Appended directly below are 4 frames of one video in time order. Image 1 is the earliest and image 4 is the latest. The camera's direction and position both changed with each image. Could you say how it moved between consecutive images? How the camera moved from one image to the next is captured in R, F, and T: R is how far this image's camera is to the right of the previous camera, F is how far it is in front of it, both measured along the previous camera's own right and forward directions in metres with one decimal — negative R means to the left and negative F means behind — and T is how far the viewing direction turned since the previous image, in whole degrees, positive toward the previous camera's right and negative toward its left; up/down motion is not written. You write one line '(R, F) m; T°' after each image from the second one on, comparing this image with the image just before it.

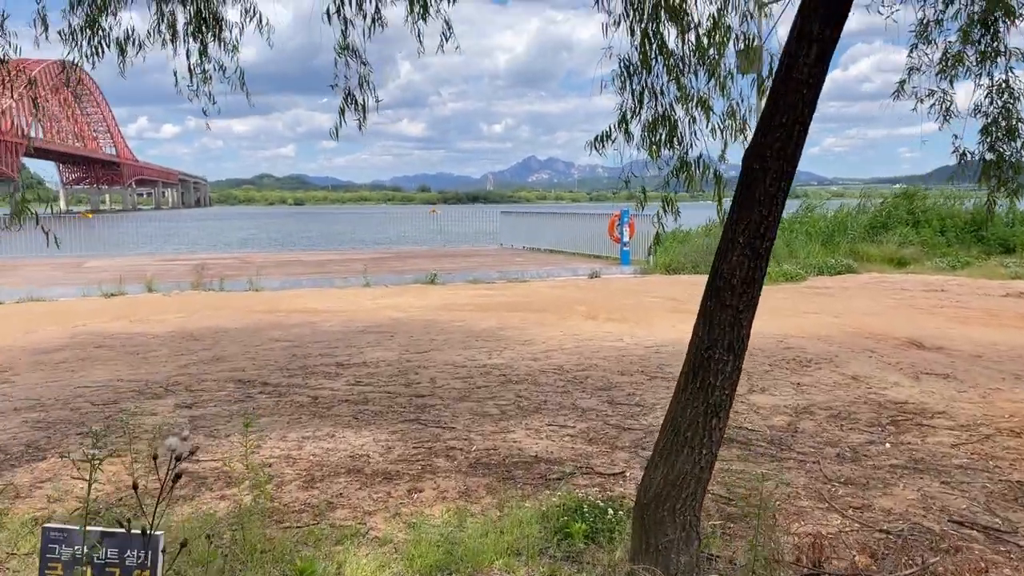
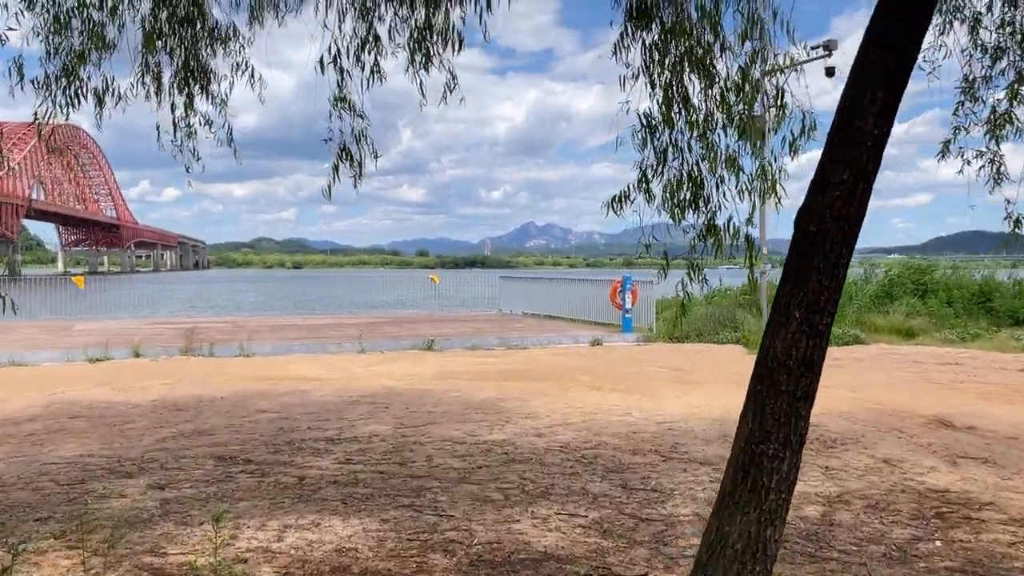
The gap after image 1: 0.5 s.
(-0.1, +0.4) m; 0°
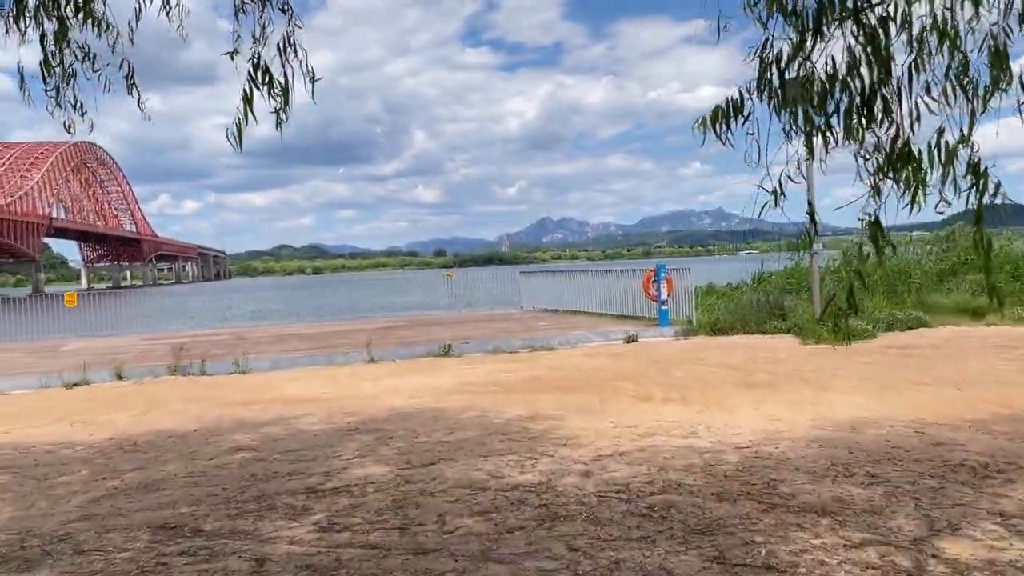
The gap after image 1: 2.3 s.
(-0.1, +1.7) m; -1°
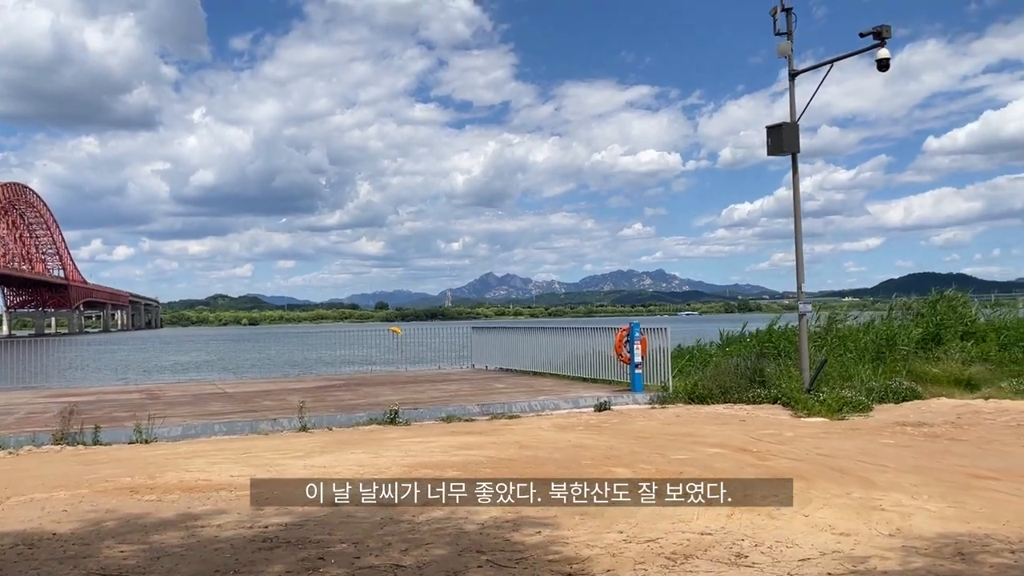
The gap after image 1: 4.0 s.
(-0.3, +1.8) m; +4°
